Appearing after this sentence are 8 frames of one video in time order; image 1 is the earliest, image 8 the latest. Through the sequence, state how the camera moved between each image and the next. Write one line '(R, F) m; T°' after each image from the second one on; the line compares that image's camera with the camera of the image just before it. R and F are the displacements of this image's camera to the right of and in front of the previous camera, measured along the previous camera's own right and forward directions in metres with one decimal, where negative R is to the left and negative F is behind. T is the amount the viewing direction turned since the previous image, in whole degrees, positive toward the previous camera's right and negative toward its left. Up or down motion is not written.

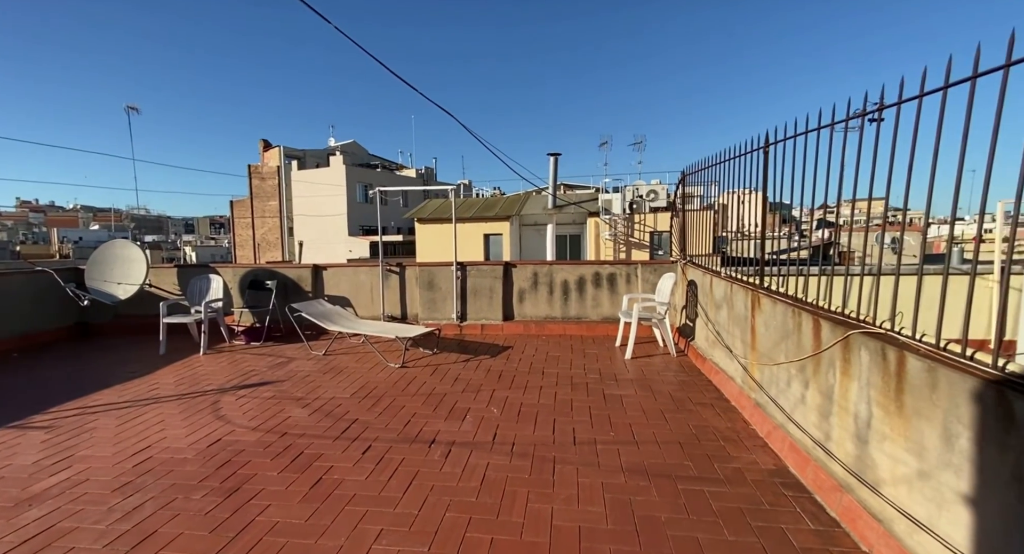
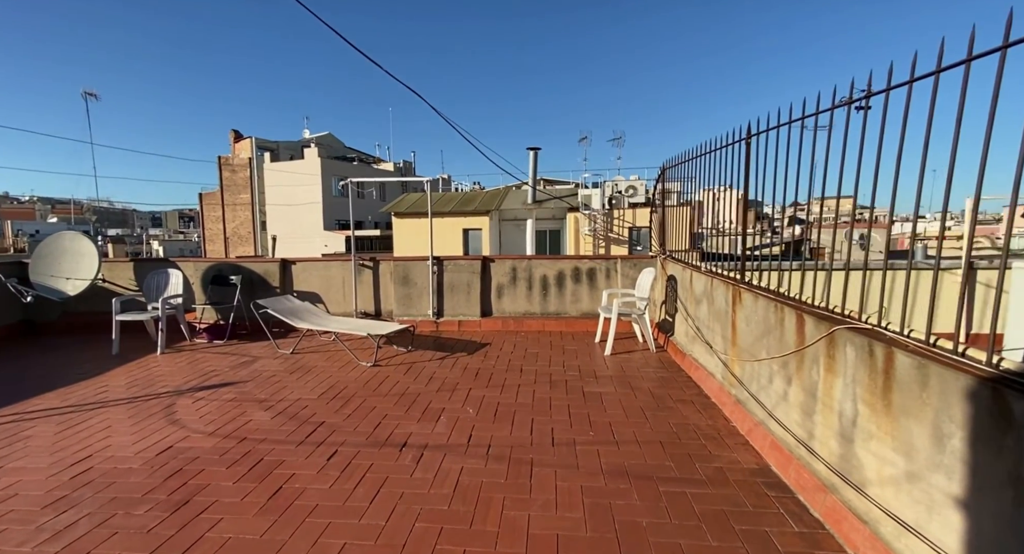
(0.0, +0.1) m; +3°
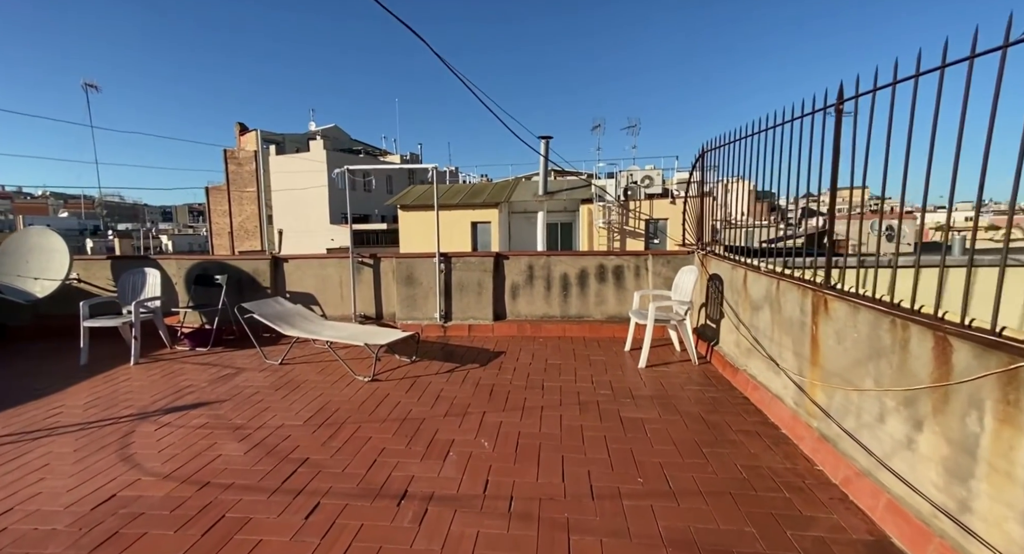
(-0.1, +0.6) m; -1°
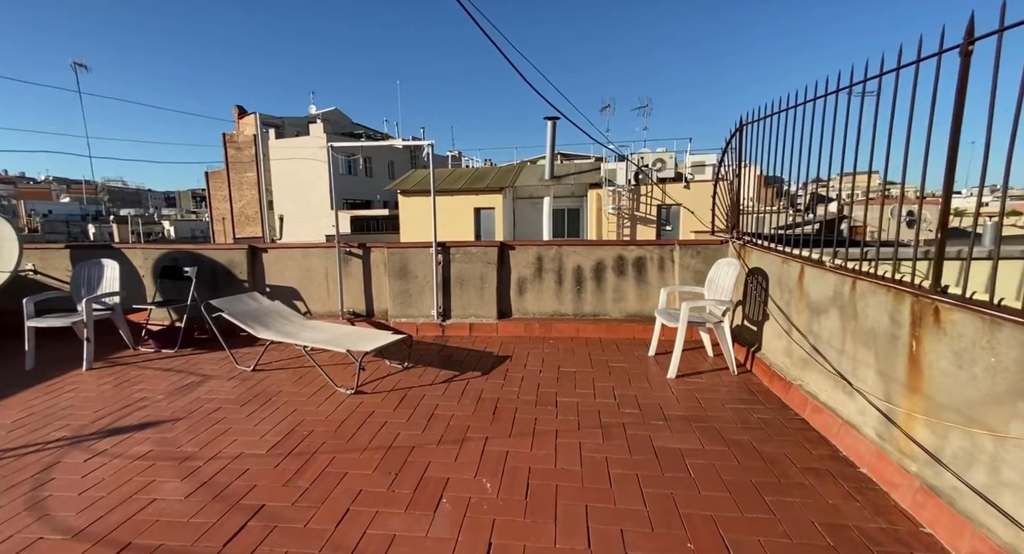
(0.0, +0.6) m; 0°
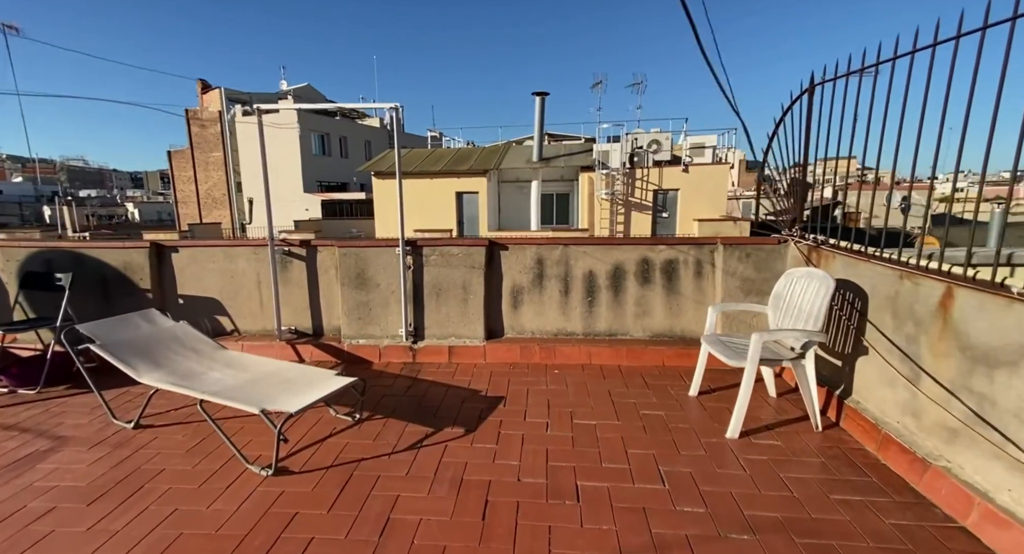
(-0.1, +1.1) m; +2°
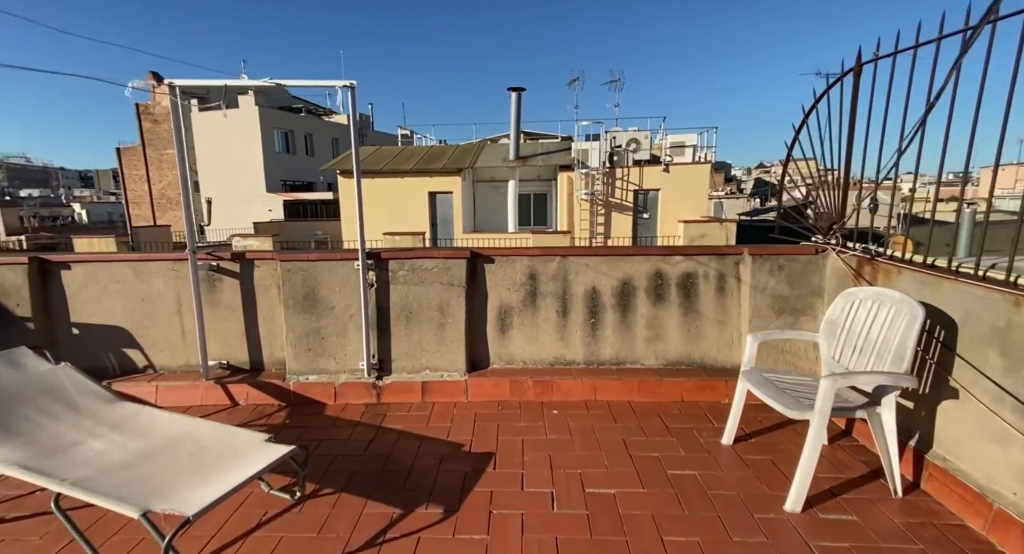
(-0.1, +0.6) m; +3°
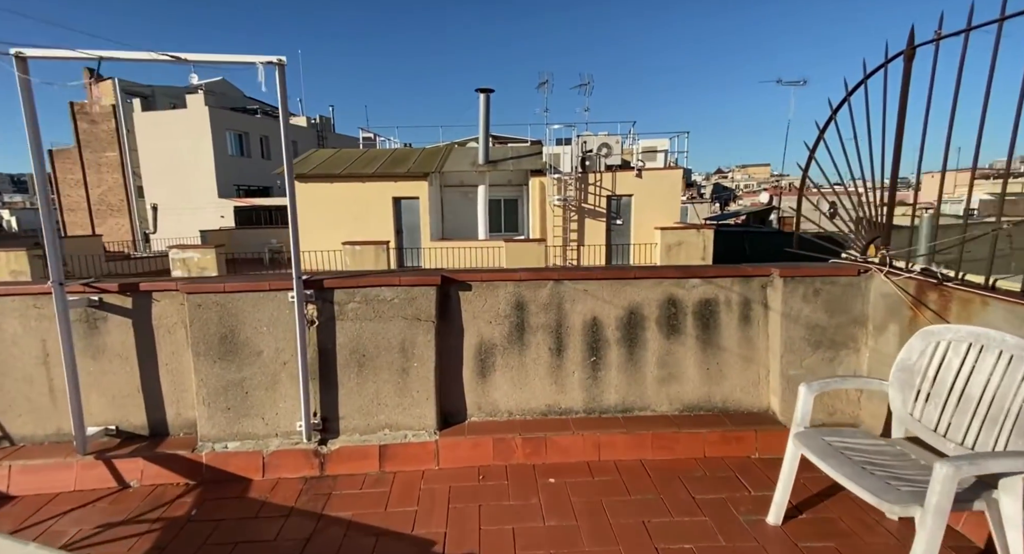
(-0.1, +0.6) m; +4°
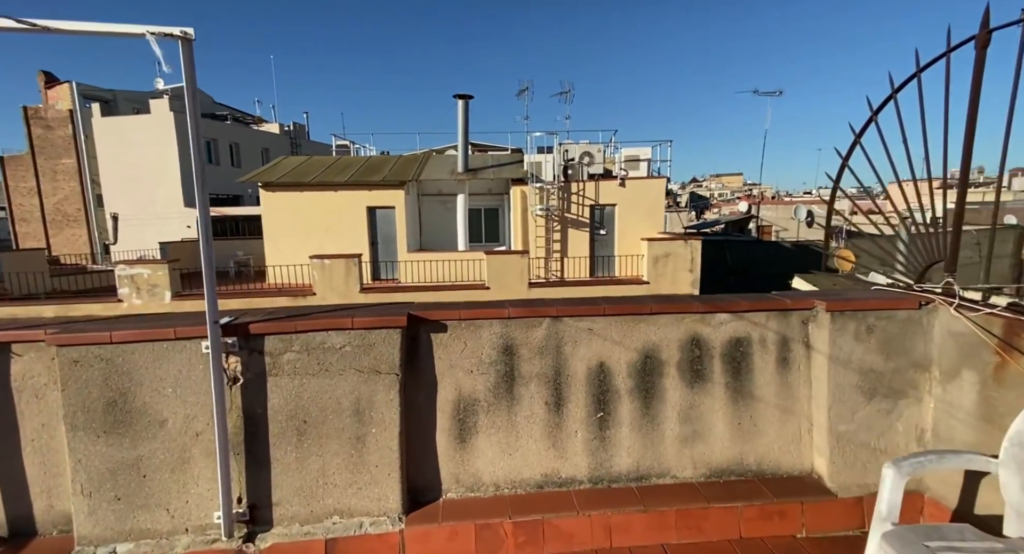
(0.0, +0.5) m; +2°
